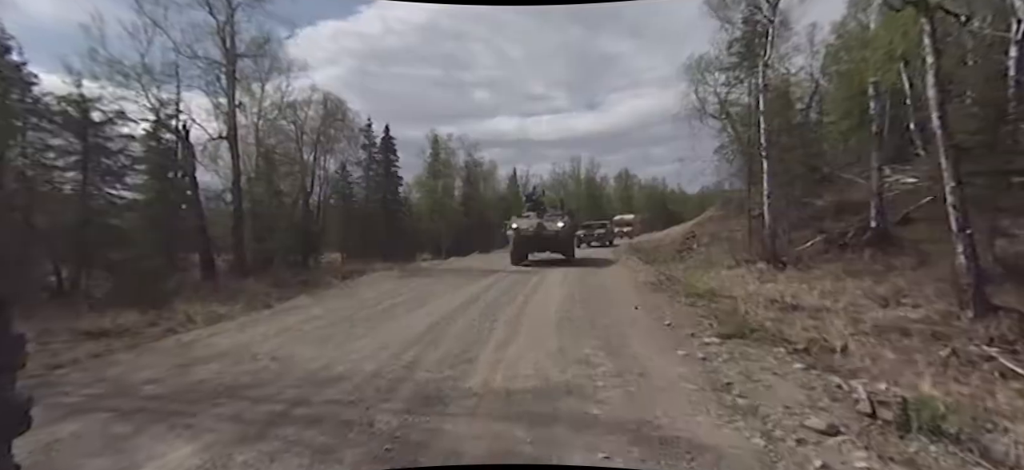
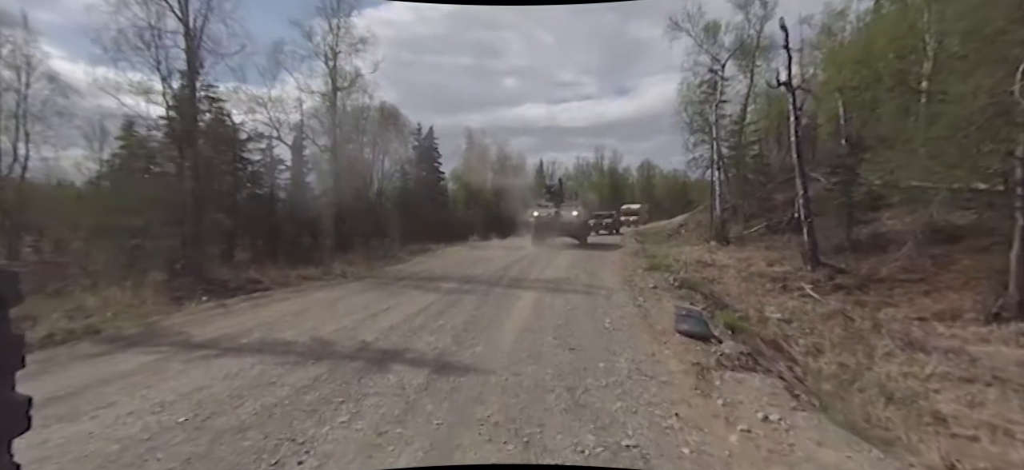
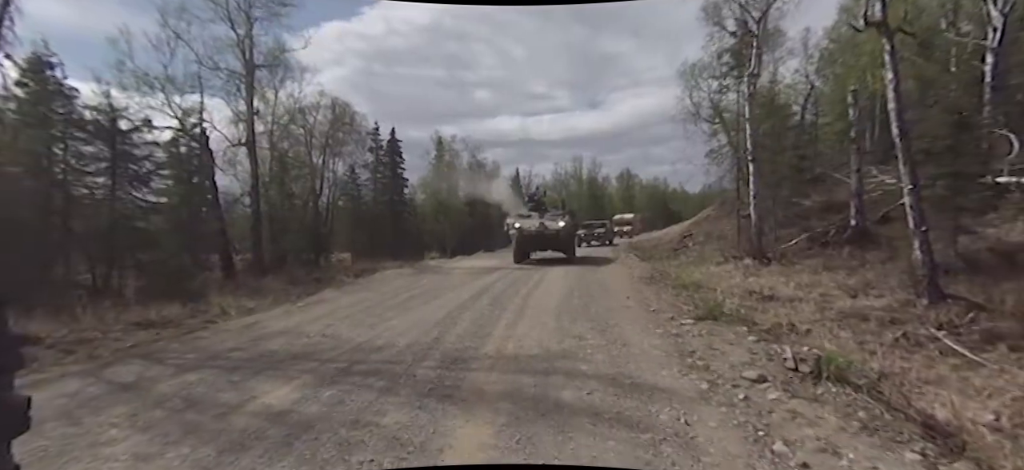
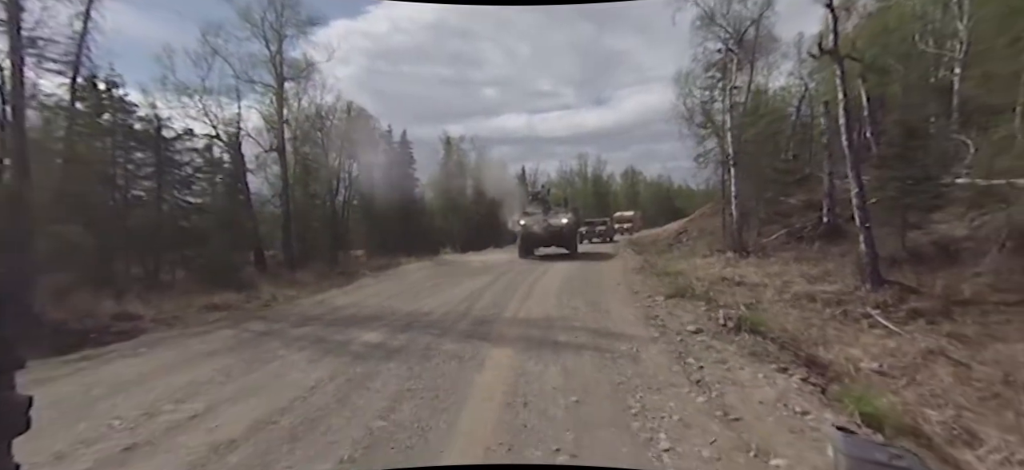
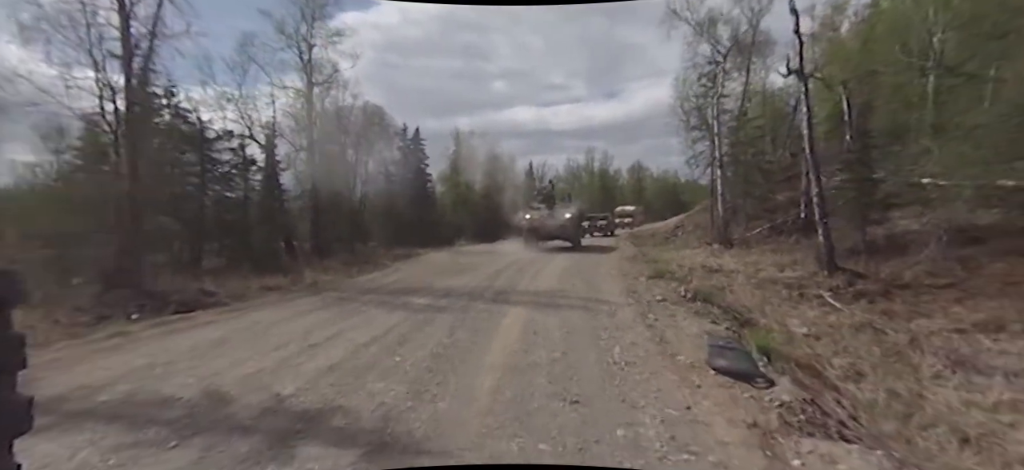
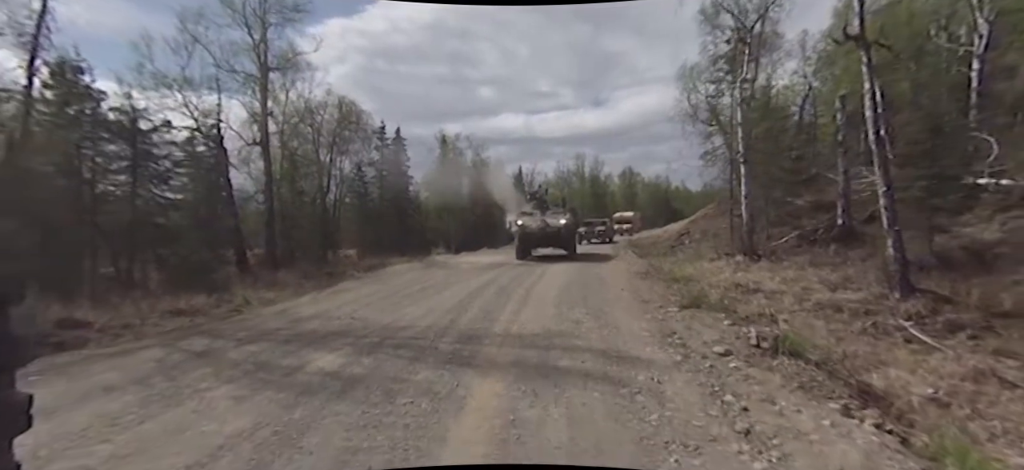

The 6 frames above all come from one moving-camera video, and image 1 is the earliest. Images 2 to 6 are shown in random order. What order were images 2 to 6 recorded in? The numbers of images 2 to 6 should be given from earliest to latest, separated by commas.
3, 6, 4, 5, 2
